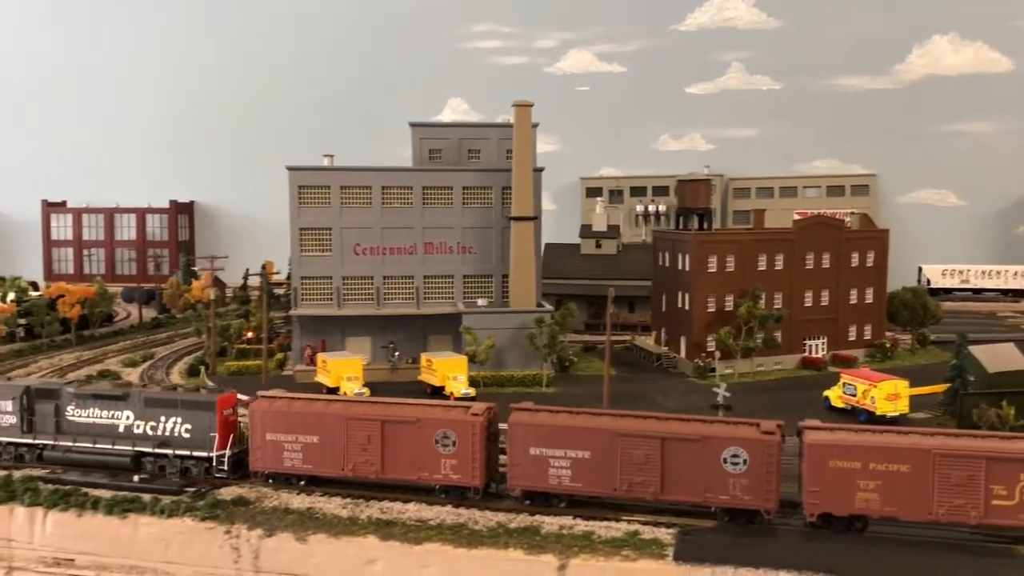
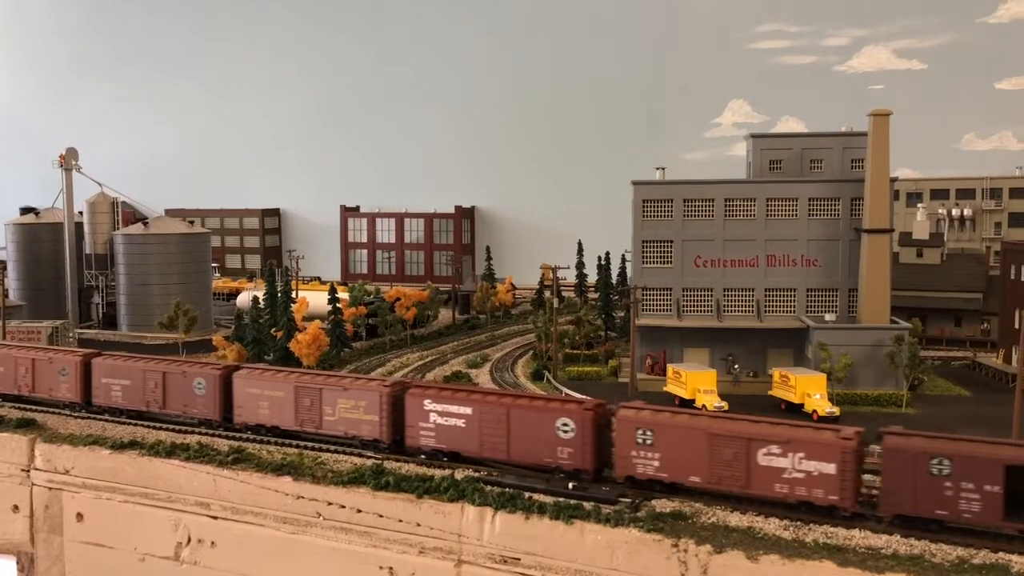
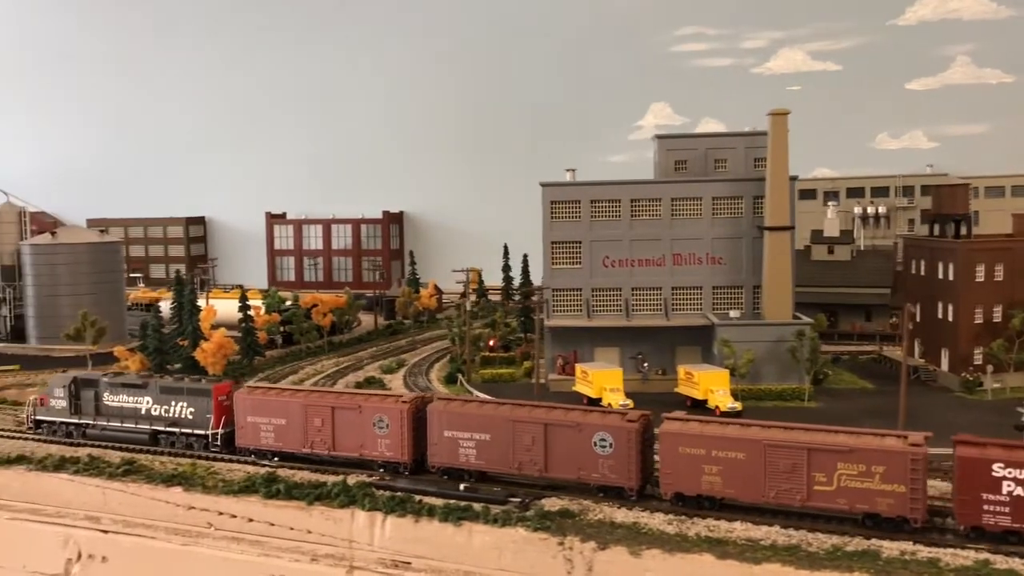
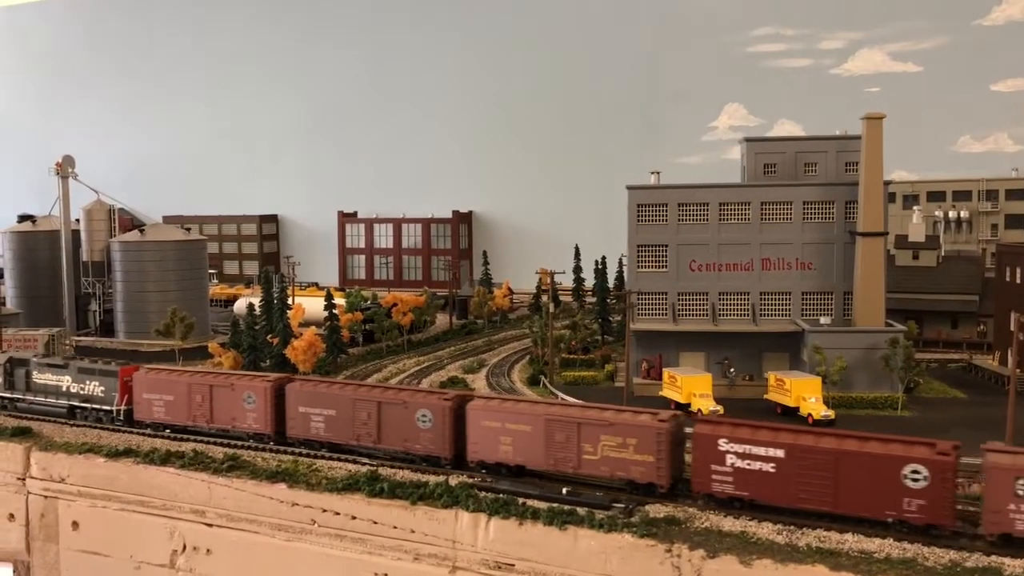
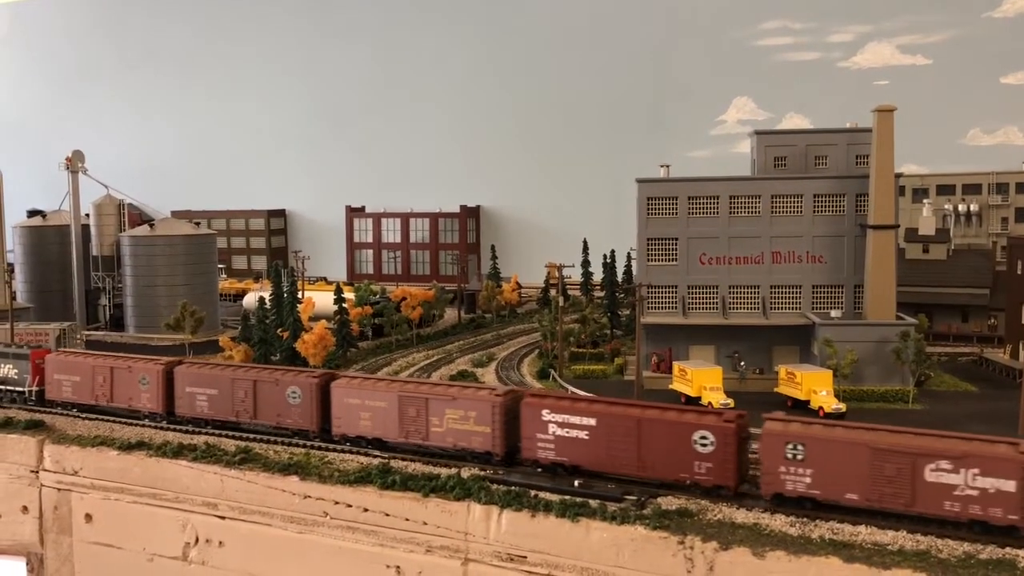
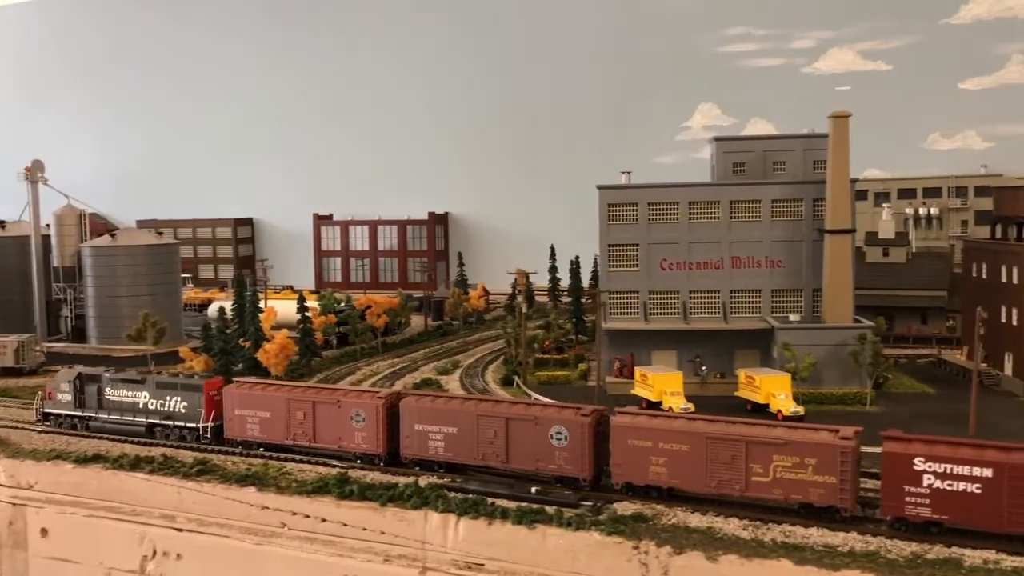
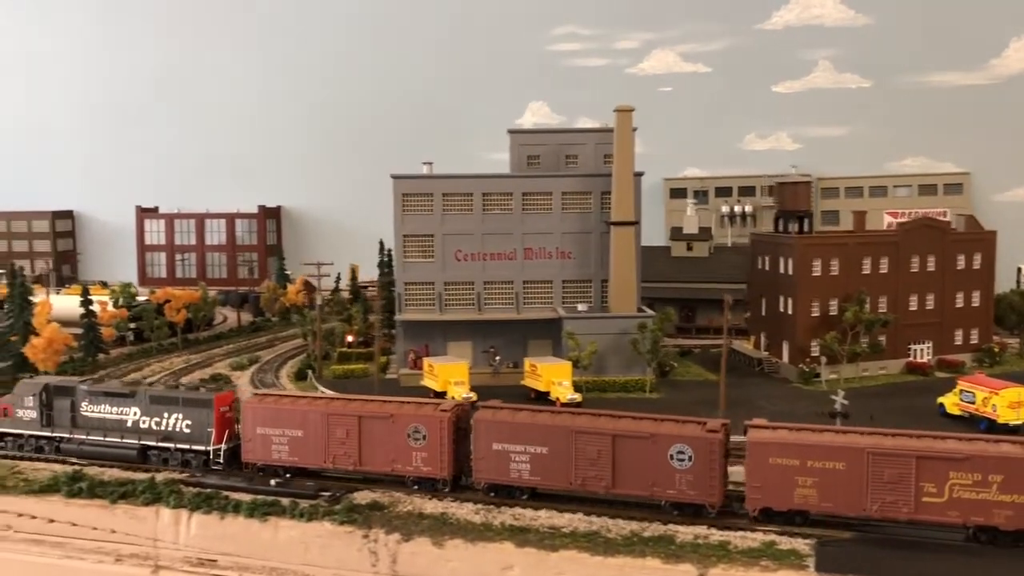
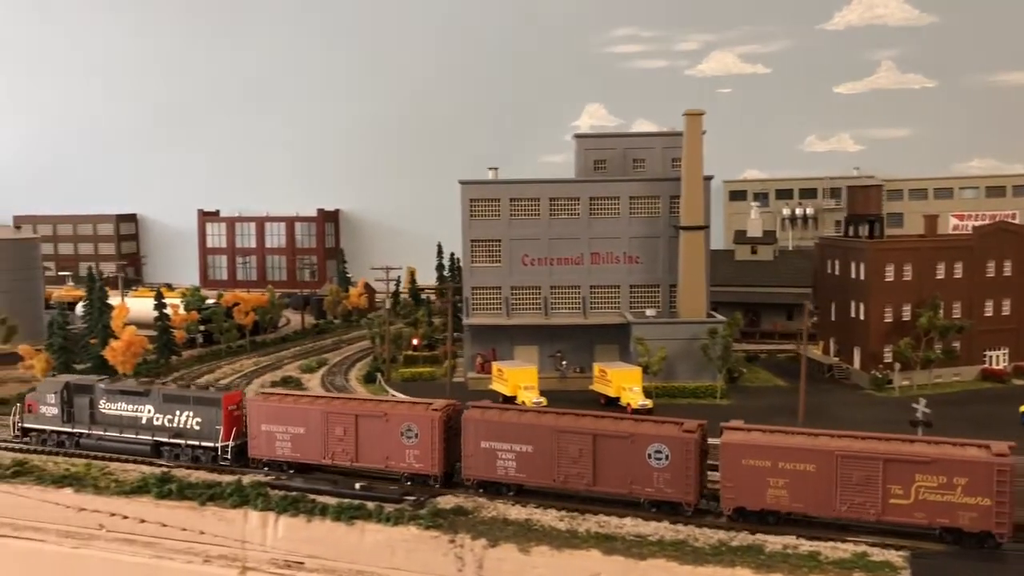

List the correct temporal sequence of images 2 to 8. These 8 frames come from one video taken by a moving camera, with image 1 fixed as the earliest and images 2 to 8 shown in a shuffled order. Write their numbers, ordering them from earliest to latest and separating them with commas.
7, 8, 3, 6, 4, 5, 2
